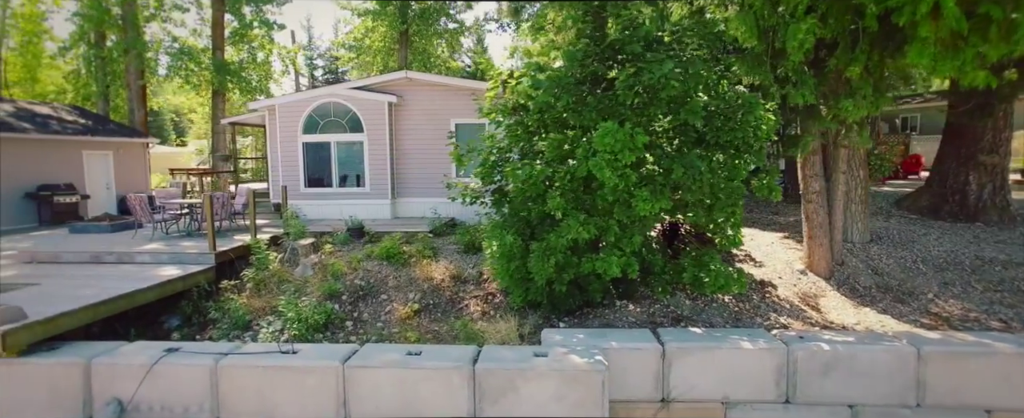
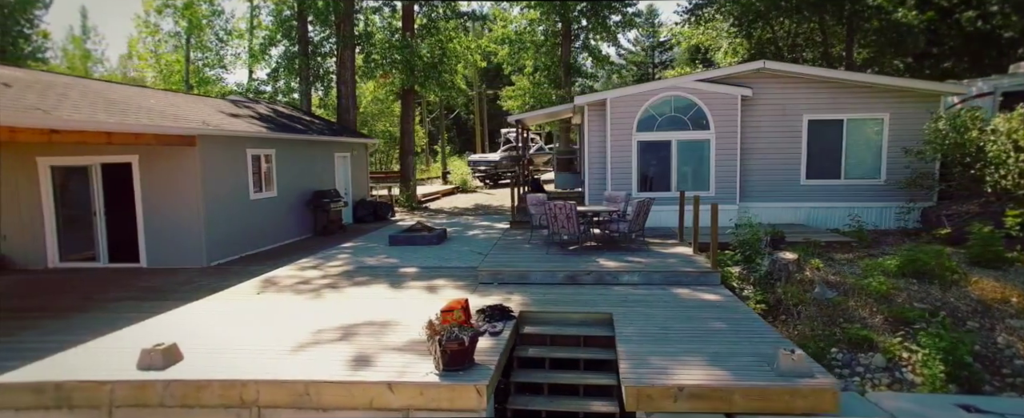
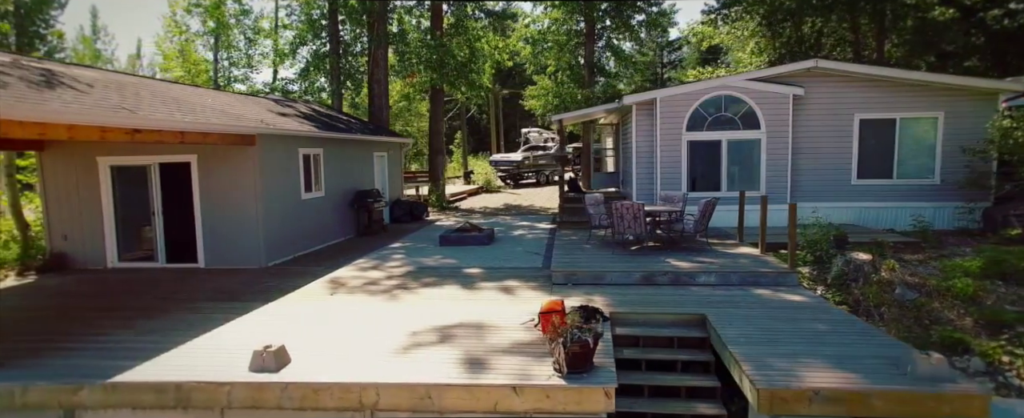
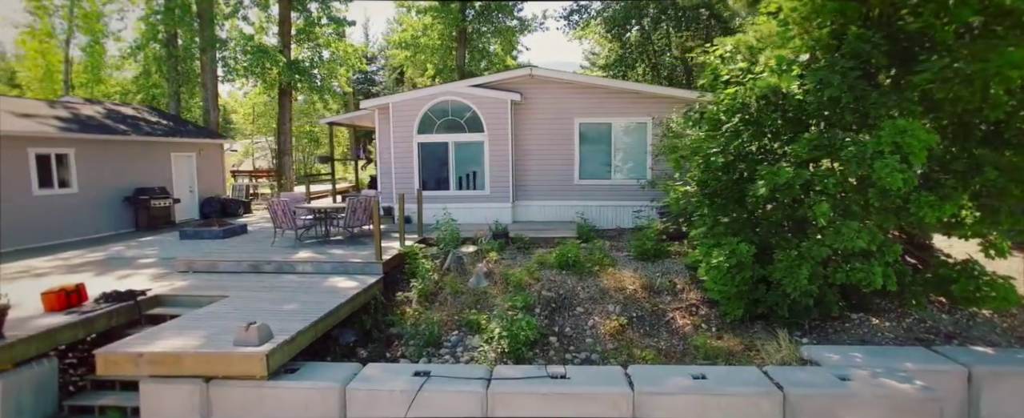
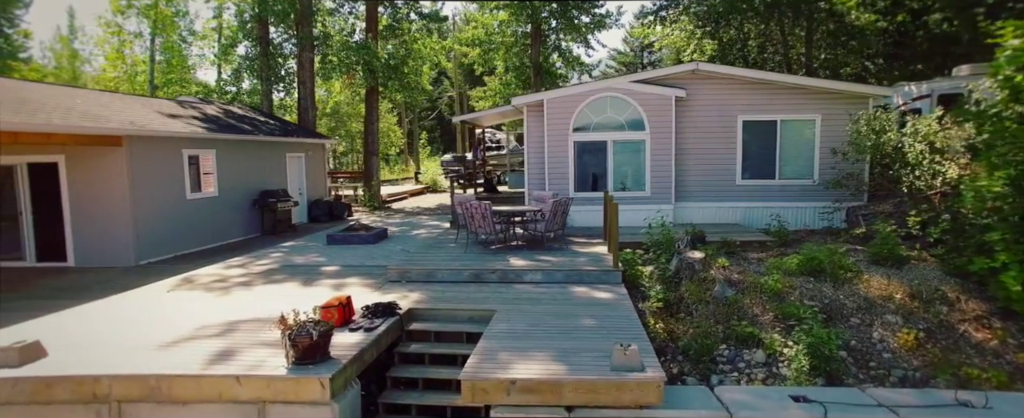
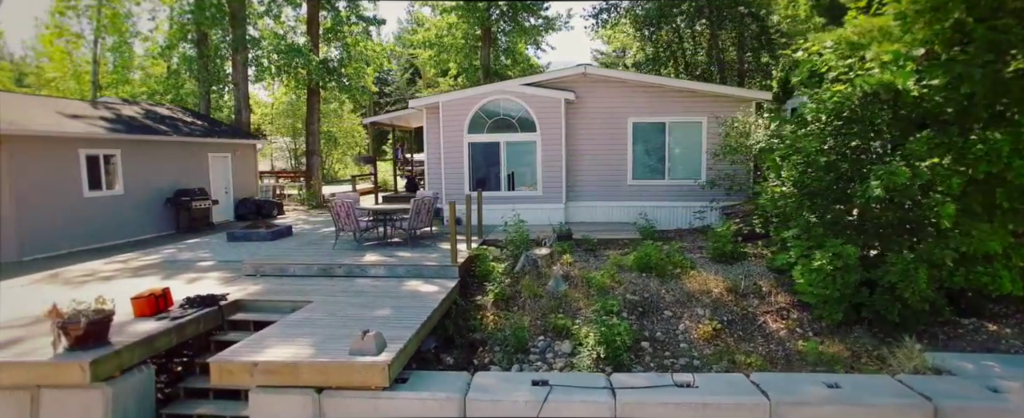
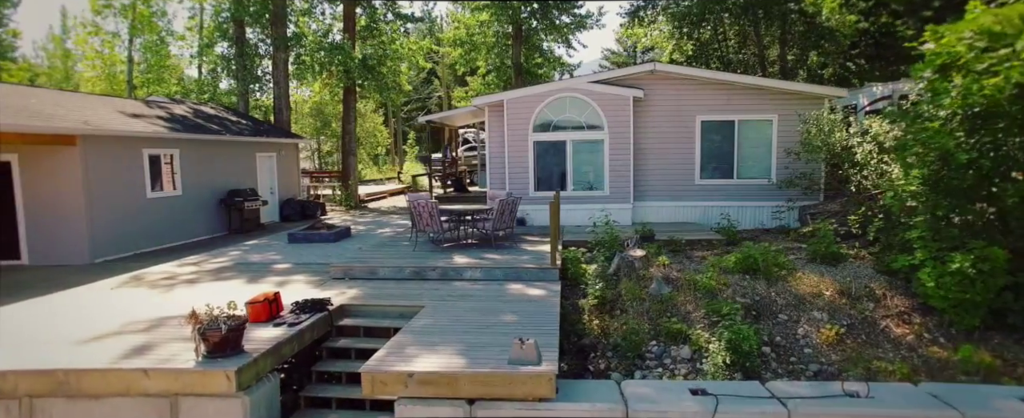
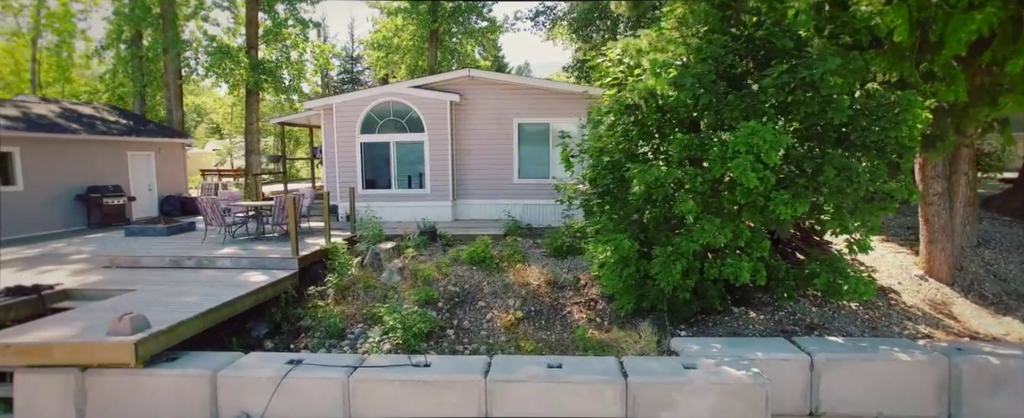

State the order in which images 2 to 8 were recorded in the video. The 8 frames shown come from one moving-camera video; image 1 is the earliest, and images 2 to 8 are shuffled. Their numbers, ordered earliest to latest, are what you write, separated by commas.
8, 4, 6, 7, 5, 2, 3
